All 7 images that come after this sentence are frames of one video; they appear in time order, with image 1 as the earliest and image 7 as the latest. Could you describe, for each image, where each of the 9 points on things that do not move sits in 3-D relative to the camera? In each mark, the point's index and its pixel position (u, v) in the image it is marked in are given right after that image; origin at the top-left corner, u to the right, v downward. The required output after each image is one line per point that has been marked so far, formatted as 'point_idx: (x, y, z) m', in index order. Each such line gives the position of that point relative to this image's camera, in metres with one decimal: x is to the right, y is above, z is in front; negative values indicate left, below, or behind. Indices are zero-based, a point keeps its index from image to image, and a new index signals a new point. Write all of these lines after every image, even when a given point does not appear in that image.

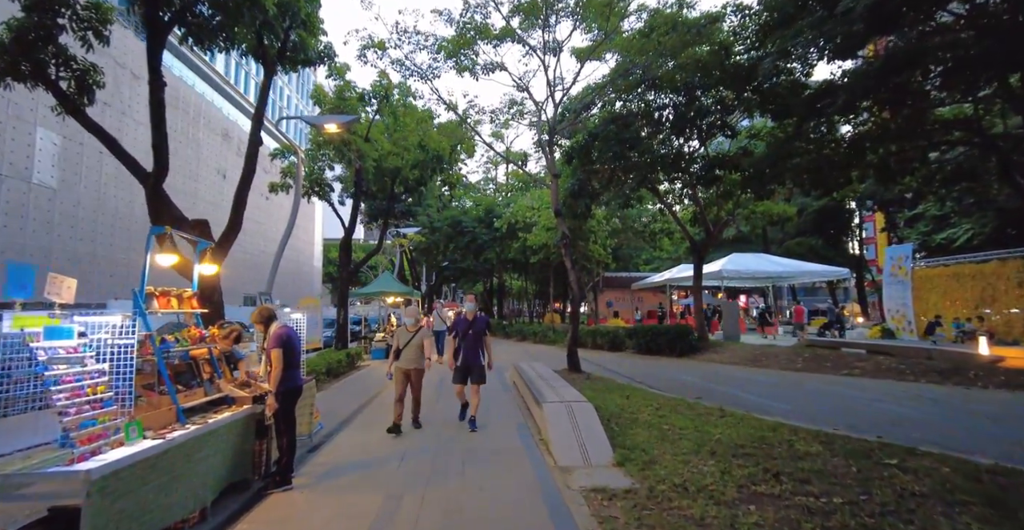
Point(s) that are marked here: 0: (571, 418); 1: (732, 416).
0: (+0.7, -1.8, +5.8) m
1: (+3.0, -2.0, +6.6) m
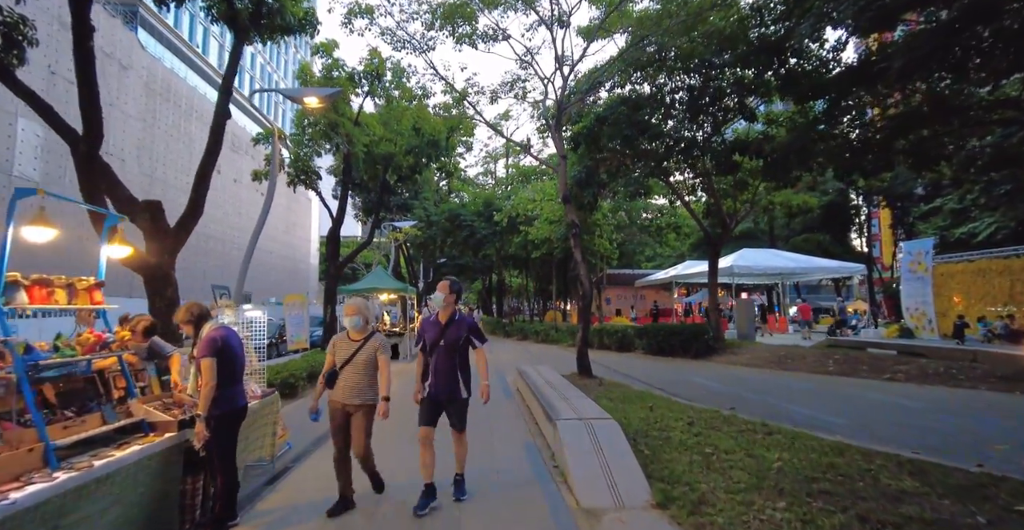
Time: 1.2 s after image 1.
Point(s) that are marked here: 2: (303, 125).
0: (+0.8, -1.7, +4.7) m
1: (+3.0, -1.9, +5.5) m
2: (-5.8, +3.9, +13.5) m
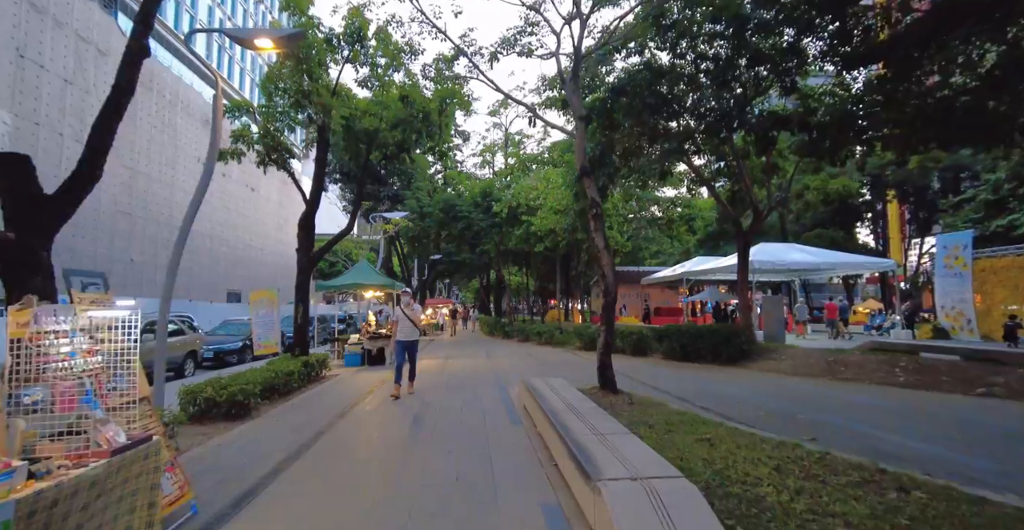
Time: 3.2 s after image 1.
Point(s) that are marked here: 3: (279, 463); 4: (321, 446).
0: (+0.9, -1.5, +2.9) m
1: (+3.1, -1.7, +3.7) m
2: (-5.7, +4.1, +11.7) m
3: (-2.6, -2.2, +5.5) m
4: (-2.4, -2.3, +6.2) m
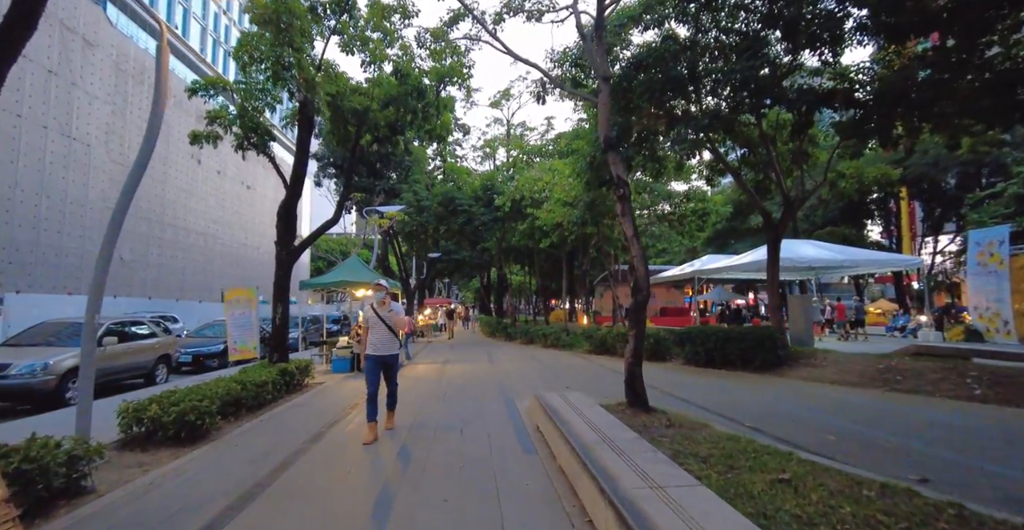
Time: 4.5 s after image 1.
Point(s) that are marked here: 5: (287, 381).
0: (+1.0, -1.4, +1.7) m
1: (+3.3, -1.6, +2.5) m
2: (-5.6, +4.2, +10.5) m
3: (-2.5, -2.1, +4.2) m
4: (-2.3, -2.2, +4.9) m
5: (-4.2, -2.2, +9.2) m
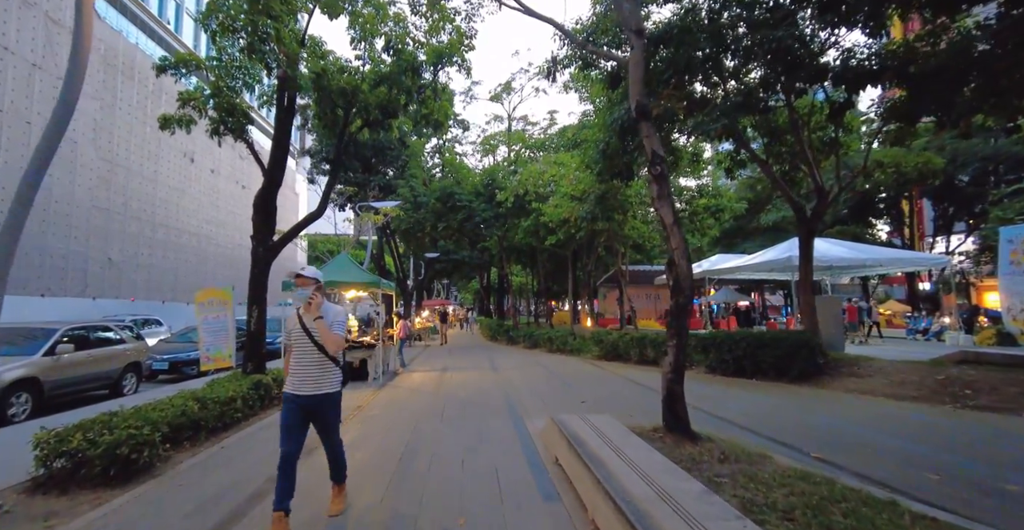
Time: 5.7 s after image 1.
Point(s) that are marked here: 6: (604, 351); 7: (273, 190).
0: (+1.1, -1.3, +0.5) m
1: (+3.4, -1.5, +1.4) m
2: (-5.4, +4.2, +9.3) m
3: (-2.3, -2.0, +3.1) m
4: (-2.2, -2.1, +3.8) m
5: (-4.1, -2.1, +8.0) m
6: (+2.7, -2.5, +14.3) m
7: (-4.4, +1.4, +8.9) m
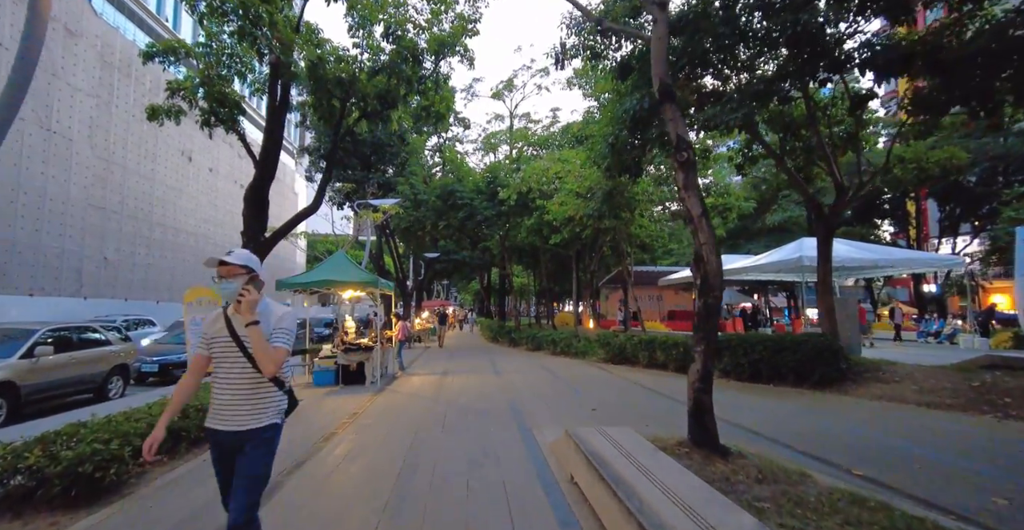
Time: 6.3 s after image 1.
0: (+1.2, -1.2, 0.0) m
1: (+3.5, -1.5, +0.9) m
2: (-5.3, +4.3, +8.8) m
3: (-2.2, -2.0, +2.6) m
4: (-2.1, -2.1, +3.3) m
5: (-4.0, -2.1, +7.5) m
6: (+2.8, -2.5, +13.9) m
7: (-4.3, +1.4, +8.5) m
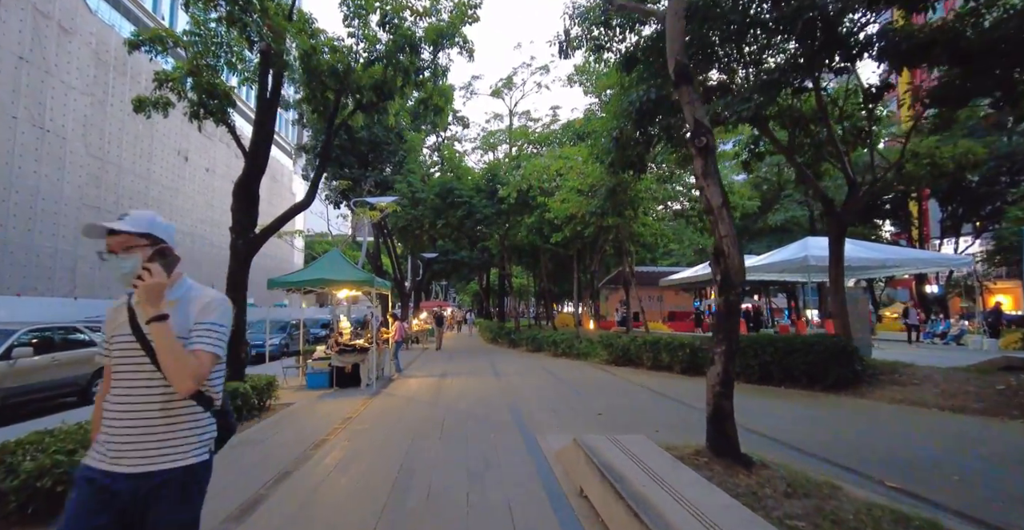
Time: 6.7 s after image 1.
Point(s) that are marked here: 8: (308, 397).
0: (+1.3, -1.2, -0.3) m
1: (+3.5, -1.4, +0.5) m
2: (-5.3, +4.3, +8.5) m
3: (-2.2, -1.9, +2.2) m
4: (-2.0, -2.0, +2.9) m
5: (-4.0, -2.0, +7.1) m
6: (+2.8, -2.5, +13.5) m
7: (-4.3, +1.5, +8.1) m
8: (-3.9, -2.5, +9.4) m
